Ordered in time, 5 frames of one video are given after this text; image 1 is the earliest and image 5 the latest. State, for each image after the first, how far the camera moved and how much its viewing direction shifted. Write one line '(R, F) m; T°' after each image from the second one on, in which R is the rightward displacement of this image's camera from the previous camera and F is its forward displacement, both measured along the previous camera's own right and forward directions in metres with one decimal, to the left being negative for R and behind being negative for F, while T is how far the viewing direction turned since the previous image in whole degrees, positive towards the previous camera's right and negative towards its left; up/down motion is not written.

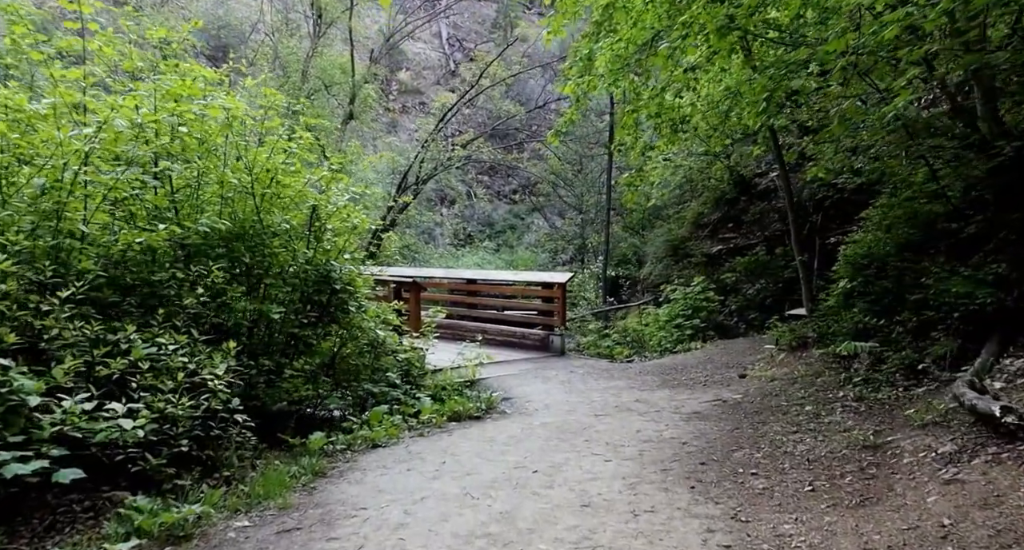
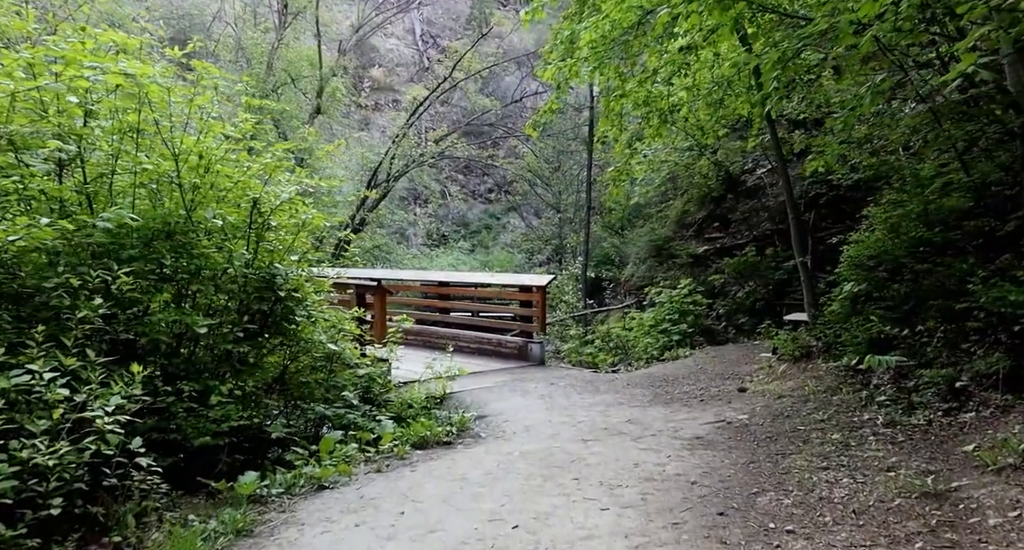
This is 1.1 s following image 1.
(0.0, +0.7) m; +2°
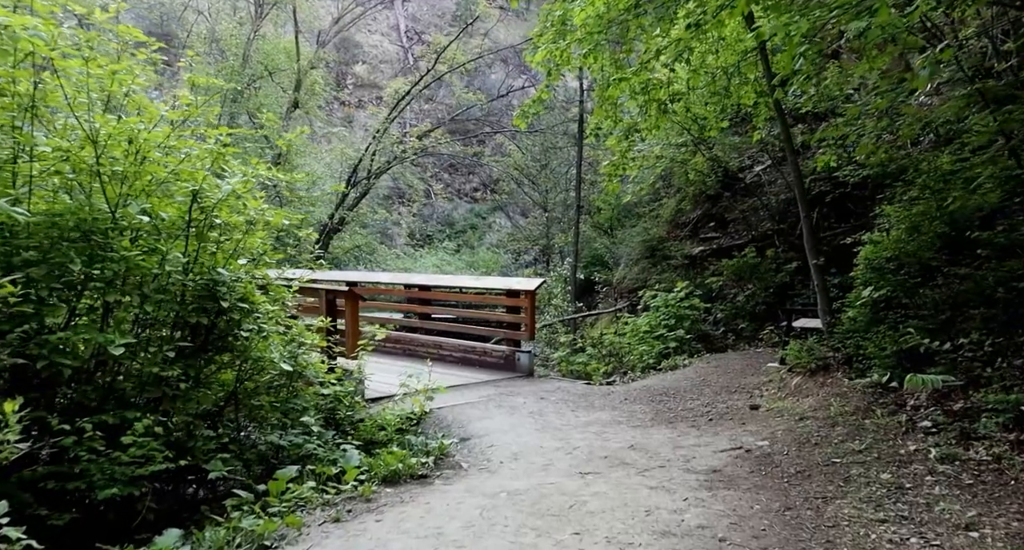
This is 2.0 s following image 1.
(0.0, +0.7) m; +1°
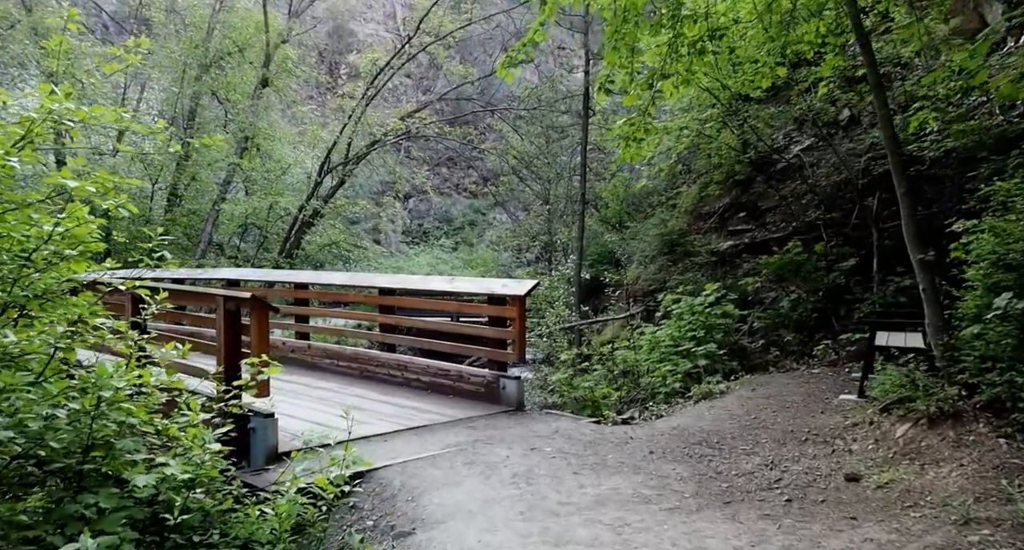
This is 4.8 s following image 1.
(+0.2, +1.9) m; 0°
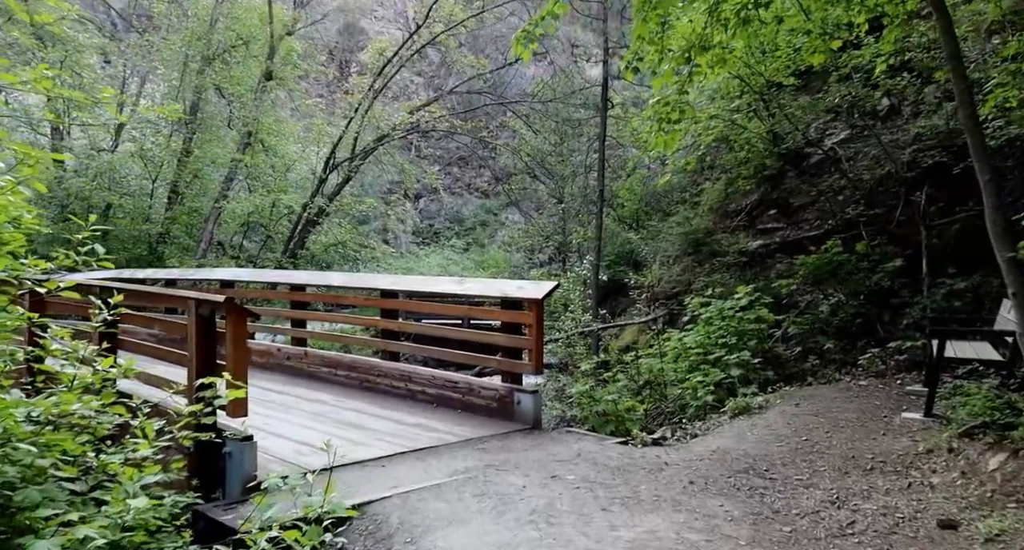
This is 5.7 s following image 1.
(0.0, +0.6) m; -1°
